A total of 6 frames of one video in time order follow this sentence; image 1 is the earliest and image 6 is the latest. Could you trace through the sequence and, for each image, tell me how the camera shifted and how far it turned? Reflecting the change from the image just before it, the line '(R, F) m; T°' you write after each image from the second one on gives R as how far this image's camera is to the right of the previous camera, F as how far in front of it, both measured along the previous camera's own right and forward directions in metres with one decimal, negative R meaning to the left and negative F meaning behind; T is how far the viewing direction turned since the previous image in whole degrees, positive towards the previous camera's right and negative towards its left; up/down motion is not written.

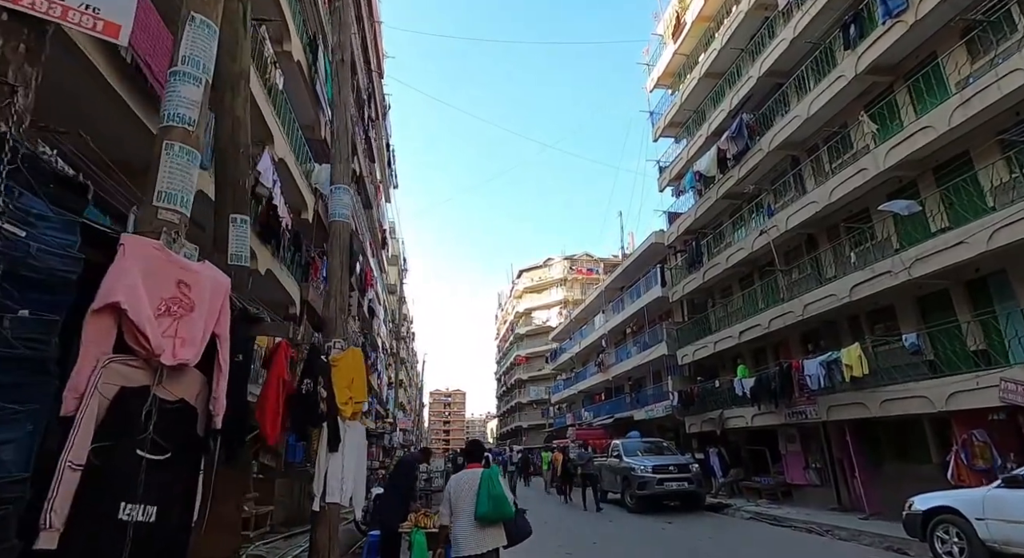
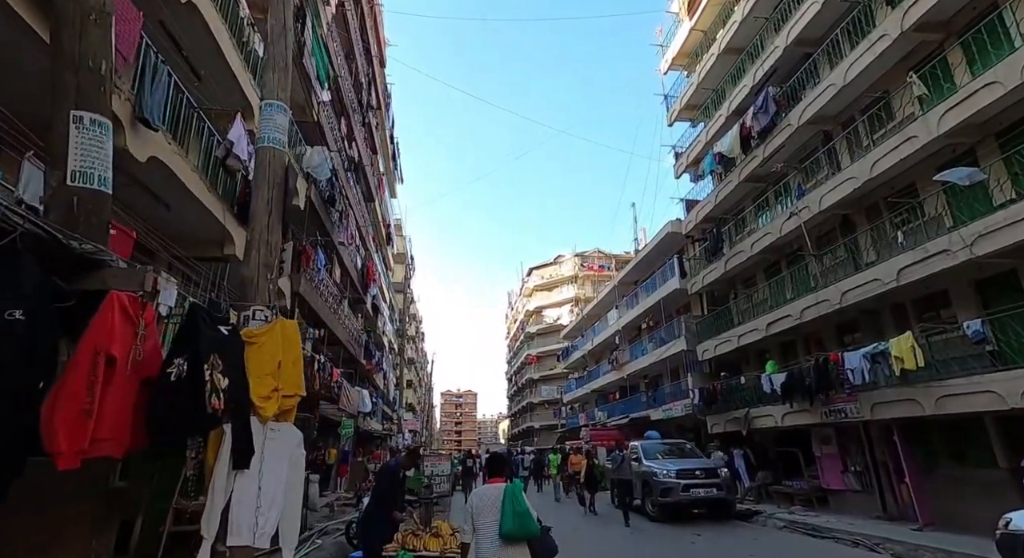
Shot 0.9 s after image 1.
(+0.1, +1.3) m; -1°
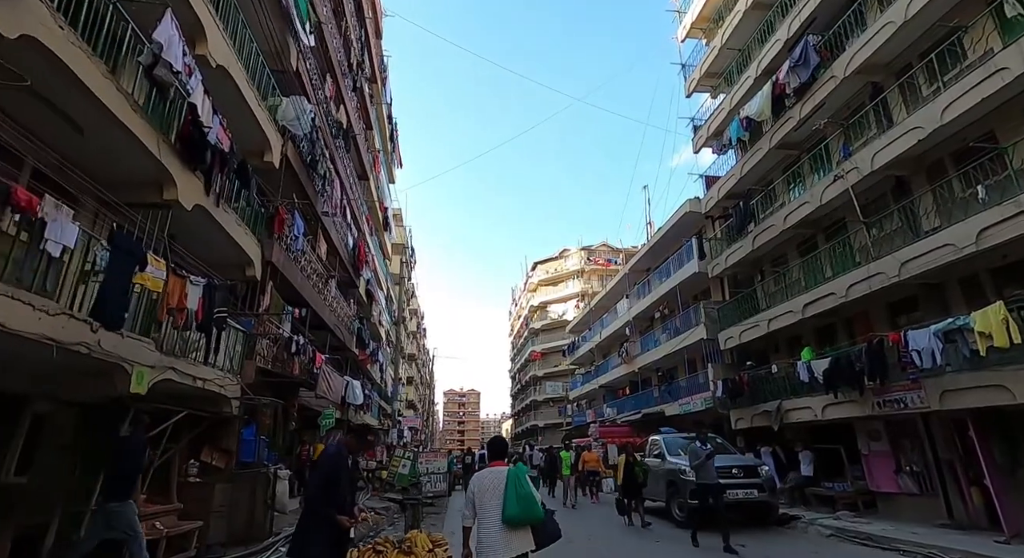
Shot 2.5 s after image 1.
(0.0, +1.9) m; 0°
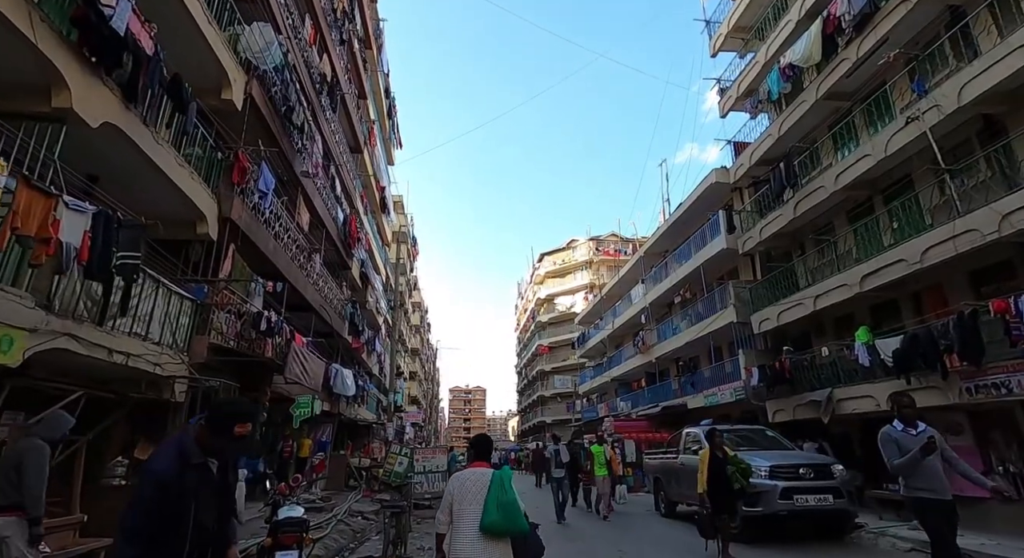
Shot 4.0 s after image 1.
(0.0, +2.2) m; -1°
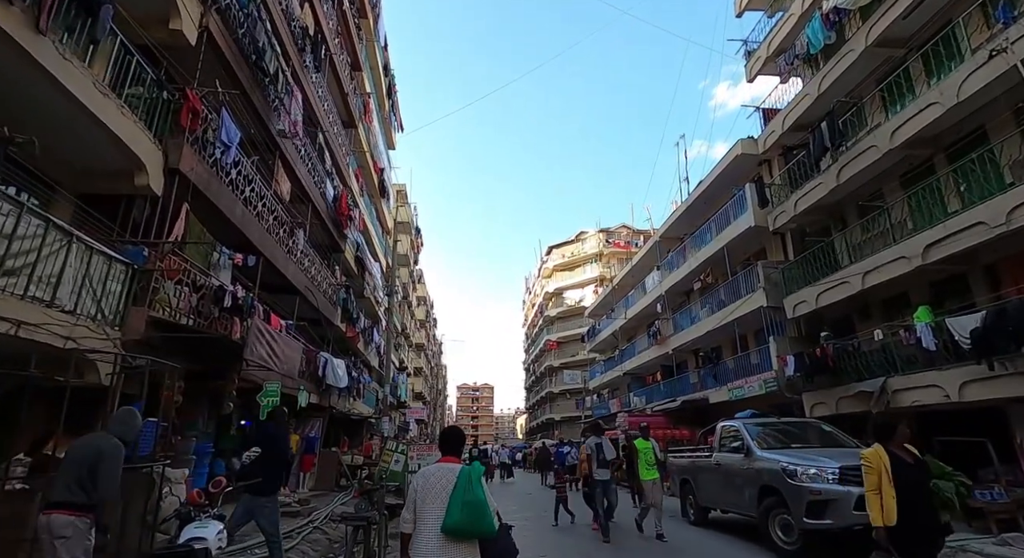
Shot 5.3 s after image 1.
(+0.1, +1.8) m; -1°
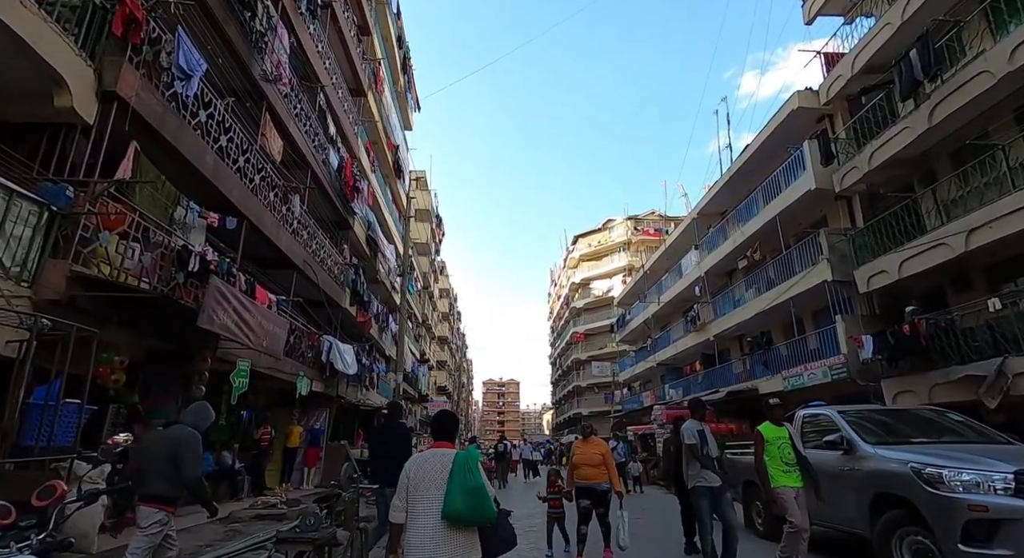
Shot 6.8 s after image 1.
(0.0, +2.0) m; -3°
